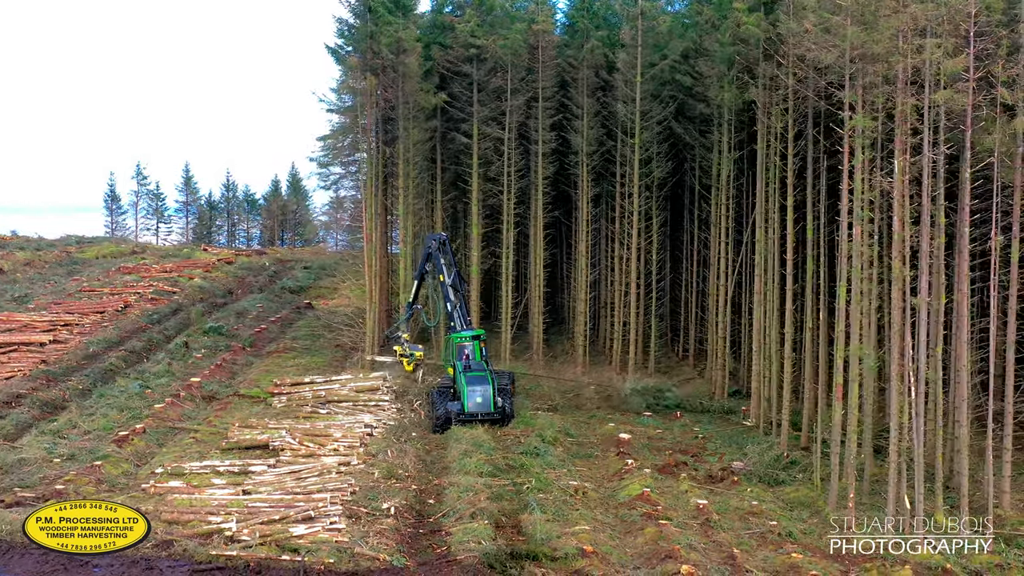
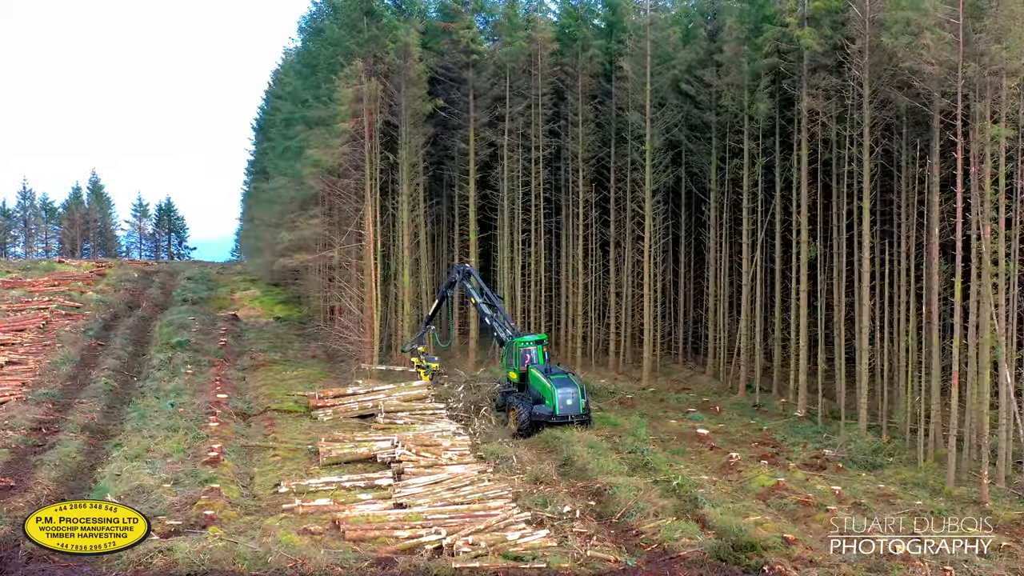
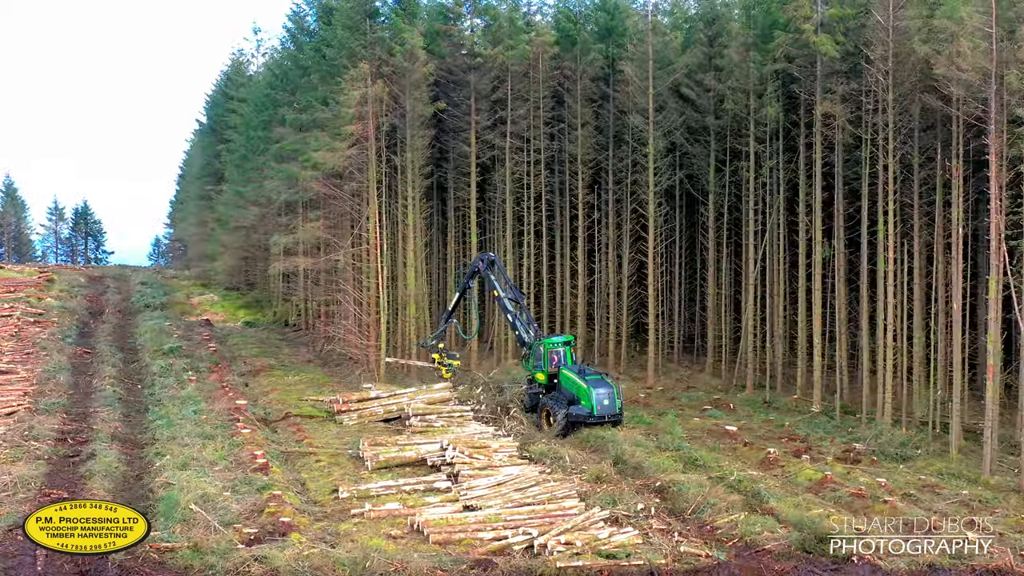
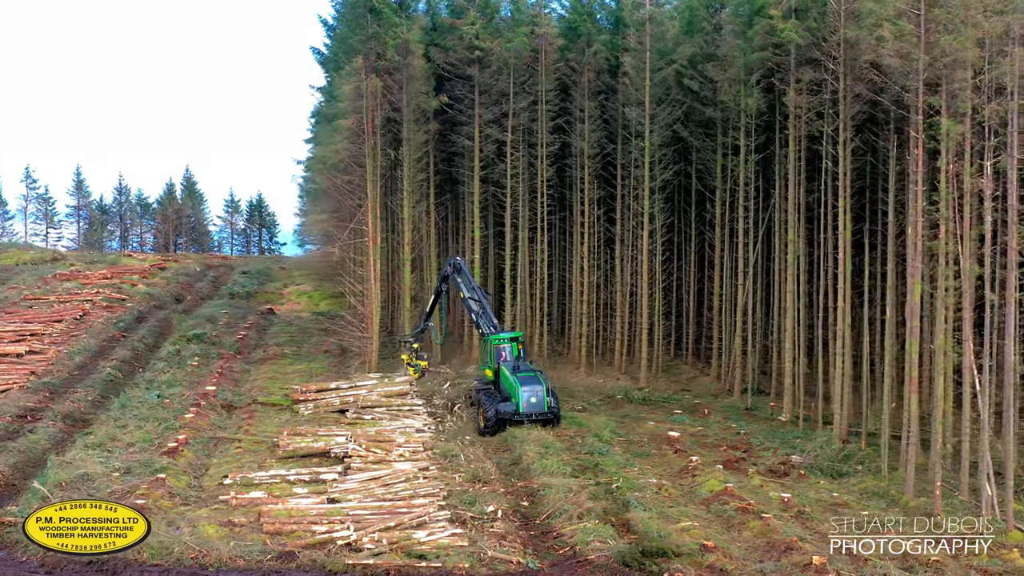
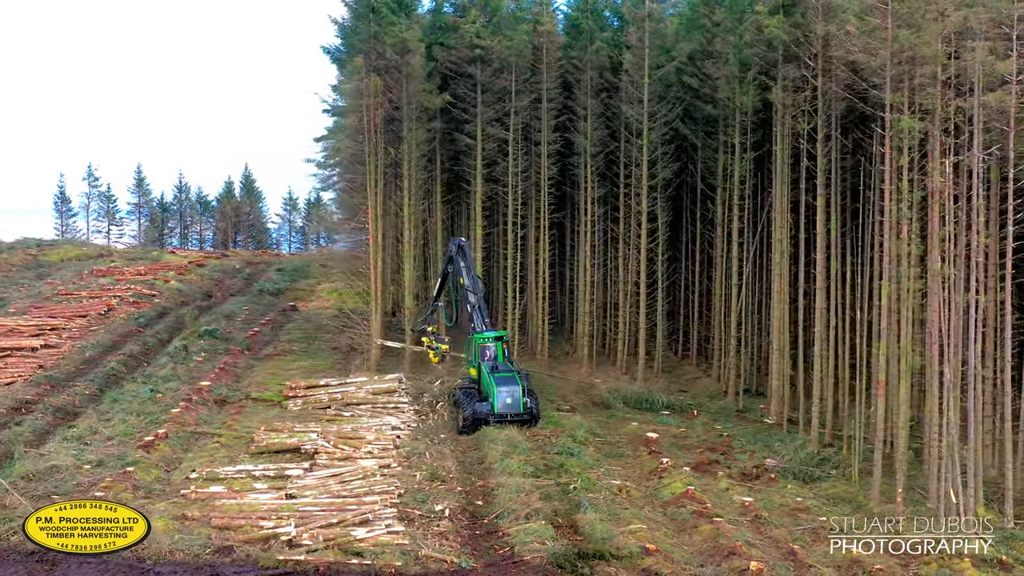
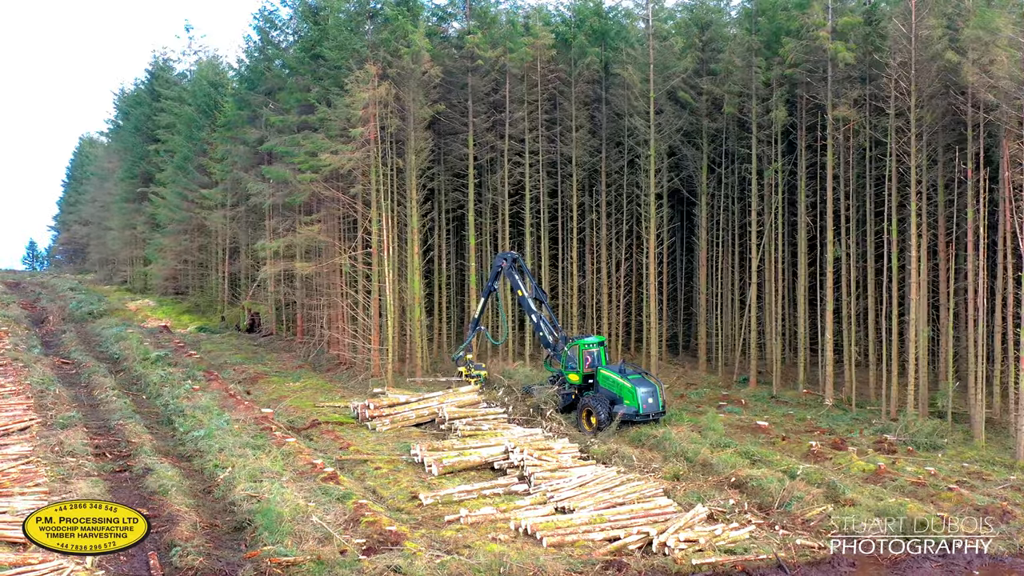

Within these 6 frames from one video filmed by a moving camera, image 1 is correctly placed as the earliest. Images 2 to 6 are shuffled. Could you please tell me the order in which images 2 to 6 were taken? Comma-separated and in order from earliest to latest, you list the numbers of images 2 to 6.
5, 4, 2, 3, 6
